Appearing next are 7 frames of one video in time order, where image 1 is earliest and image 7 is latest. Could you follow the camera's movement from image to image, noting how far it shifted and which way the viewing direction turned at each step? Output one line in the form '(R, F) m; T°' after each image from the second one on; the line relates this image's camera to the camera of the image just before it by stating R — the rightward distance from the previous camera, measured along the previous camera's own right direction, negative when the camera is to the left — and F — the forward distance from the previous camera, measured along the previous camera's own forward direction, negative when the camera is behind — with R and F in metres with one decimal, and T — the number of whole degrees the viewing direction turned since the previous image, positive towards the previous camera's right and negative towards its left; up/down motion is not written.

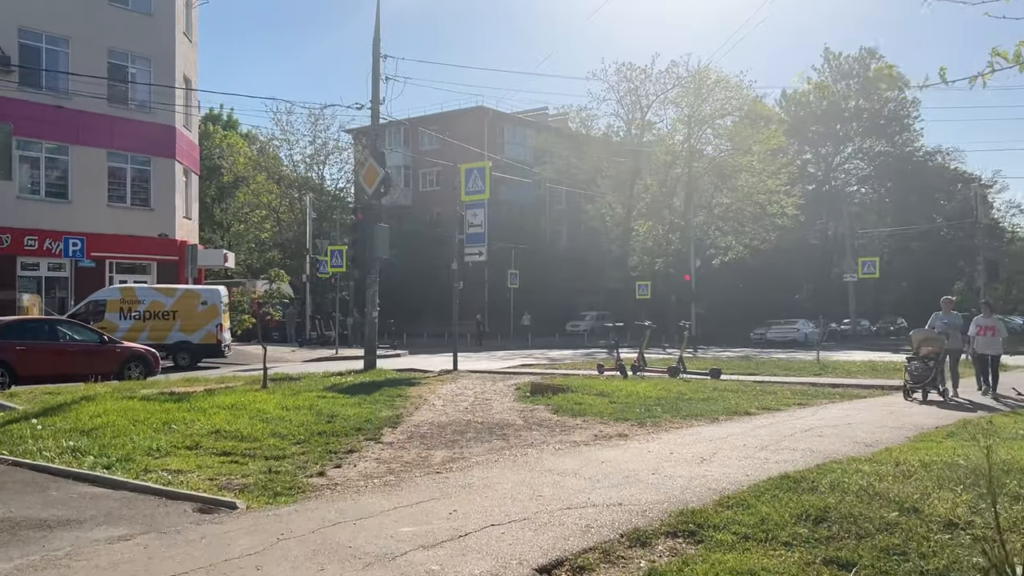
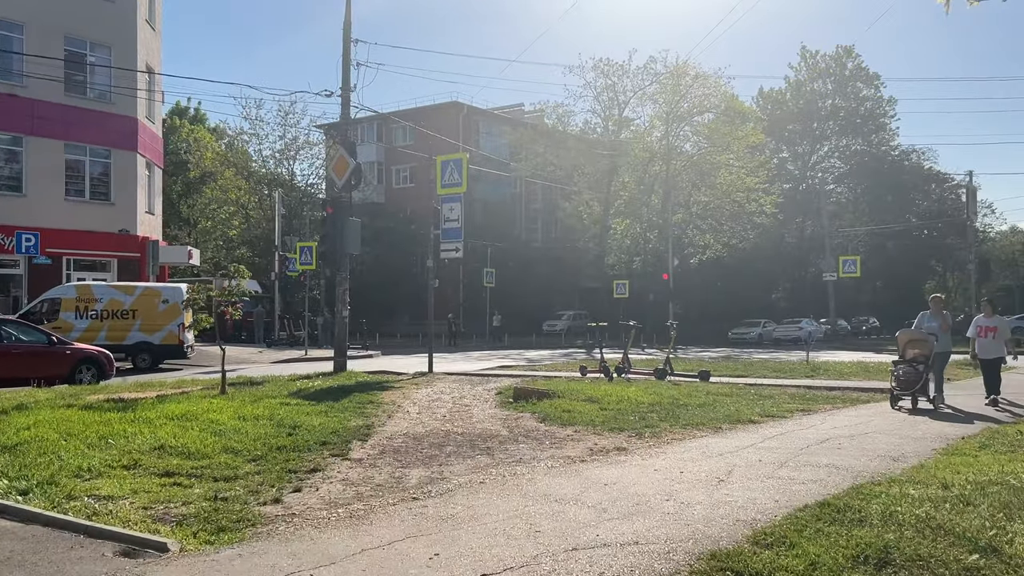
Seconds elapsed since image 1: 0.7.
(-0.1, +0.9) m; +2°
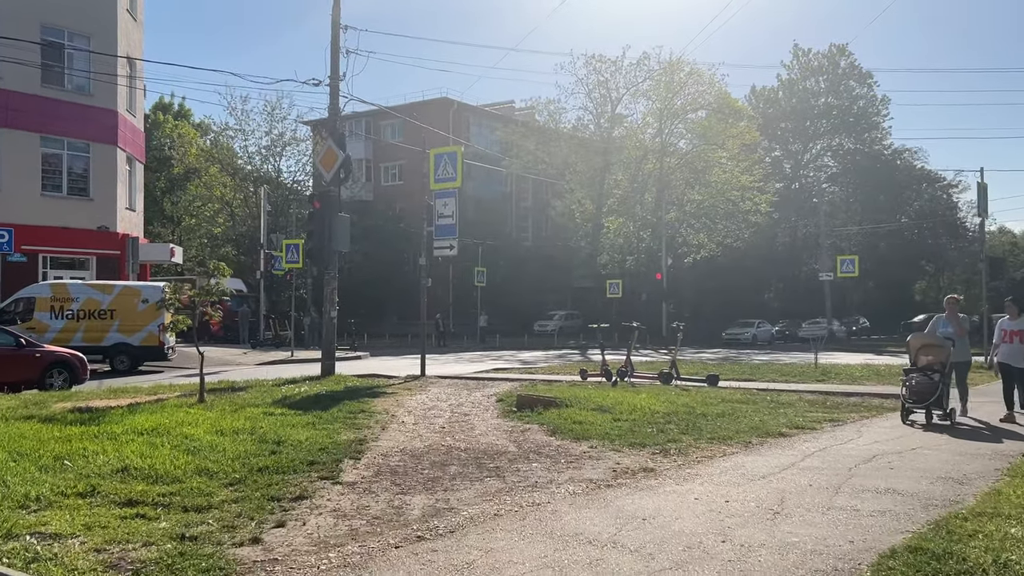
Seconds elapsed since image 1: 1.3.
(-0.2, +0.8) m; +1°
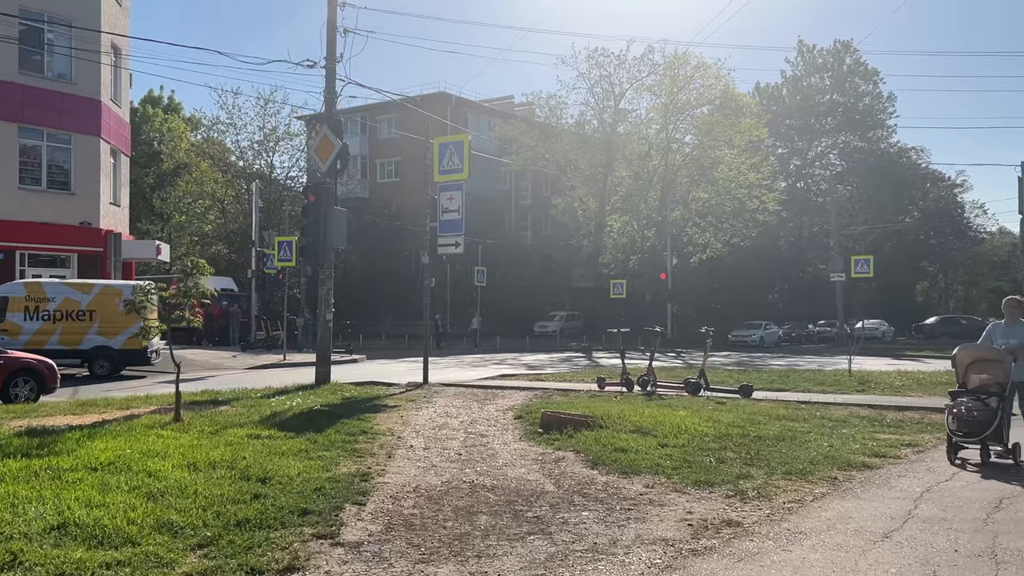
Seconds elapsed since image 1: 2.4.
(-0.3, +1.3) m; 0°
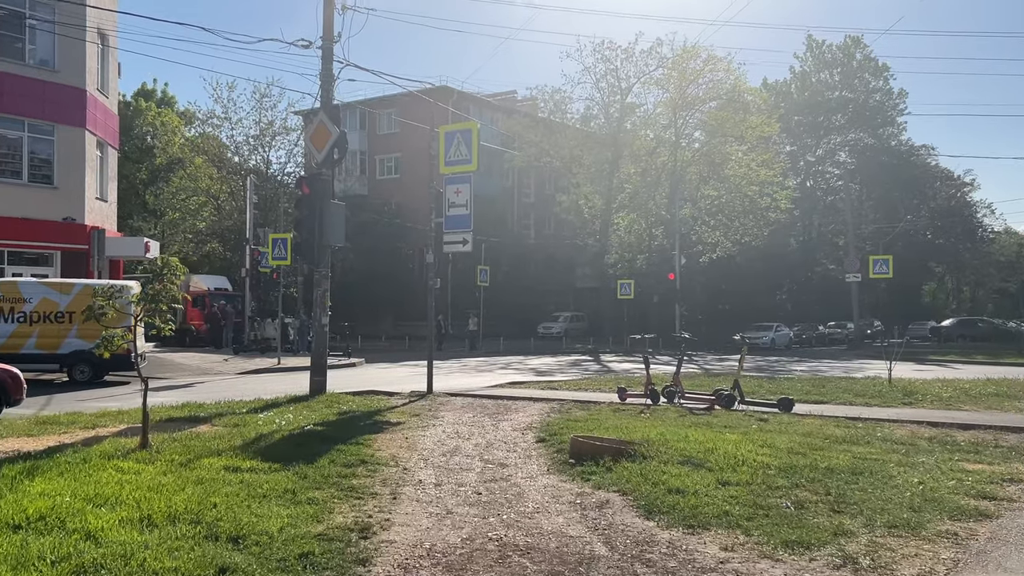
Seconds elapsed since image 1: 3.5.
(-0.2, +1.3) m; 0°
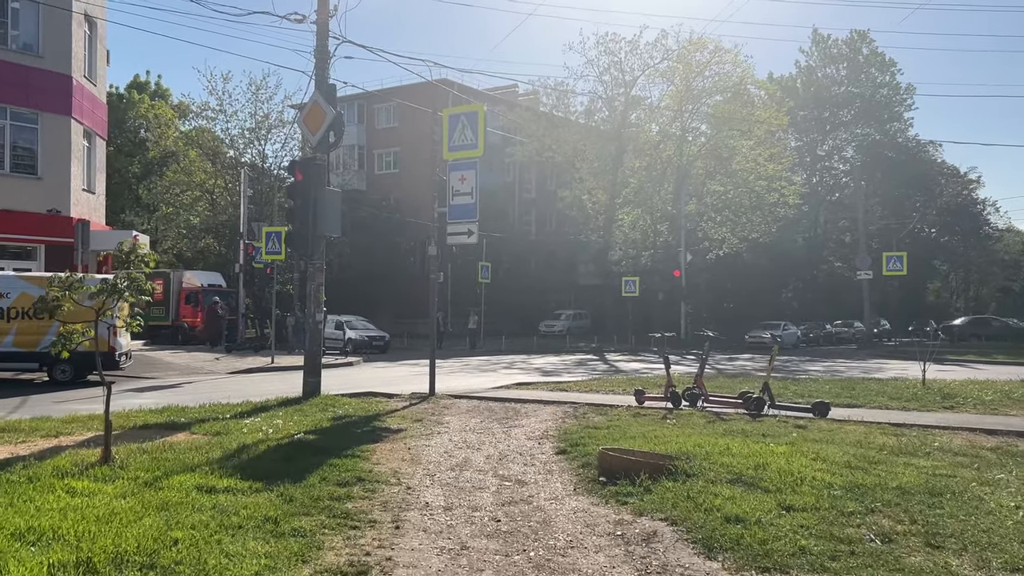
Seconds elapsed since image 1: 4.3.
(-0.2, +1.0) m; 0°
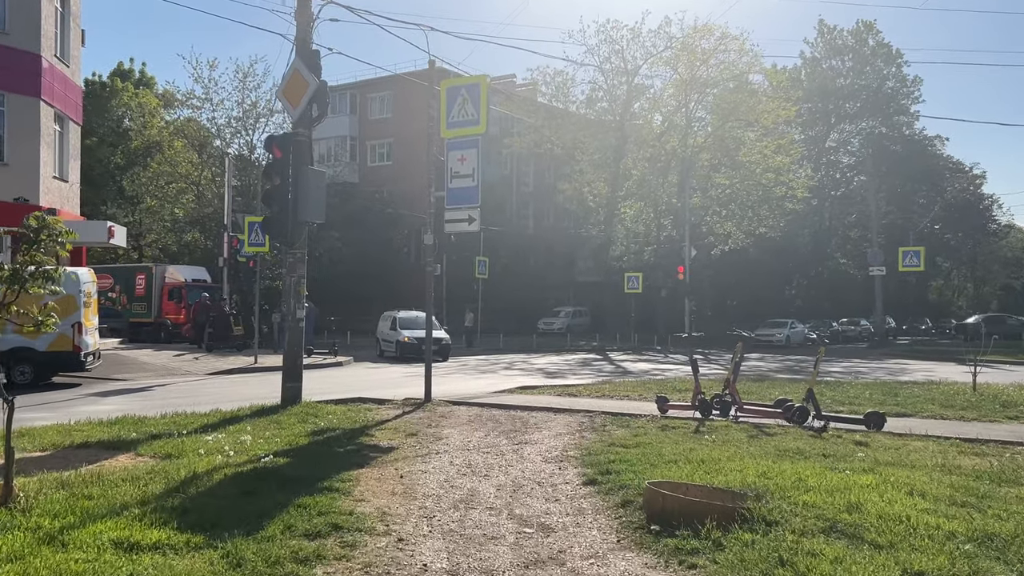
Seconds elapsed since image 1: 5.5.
(-0.2, +1.5) m; 0°
